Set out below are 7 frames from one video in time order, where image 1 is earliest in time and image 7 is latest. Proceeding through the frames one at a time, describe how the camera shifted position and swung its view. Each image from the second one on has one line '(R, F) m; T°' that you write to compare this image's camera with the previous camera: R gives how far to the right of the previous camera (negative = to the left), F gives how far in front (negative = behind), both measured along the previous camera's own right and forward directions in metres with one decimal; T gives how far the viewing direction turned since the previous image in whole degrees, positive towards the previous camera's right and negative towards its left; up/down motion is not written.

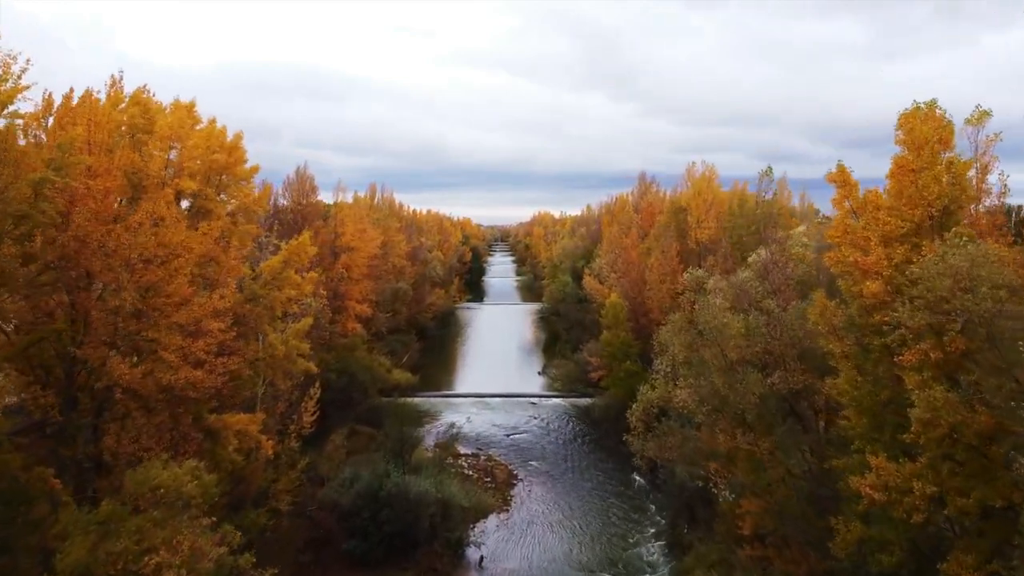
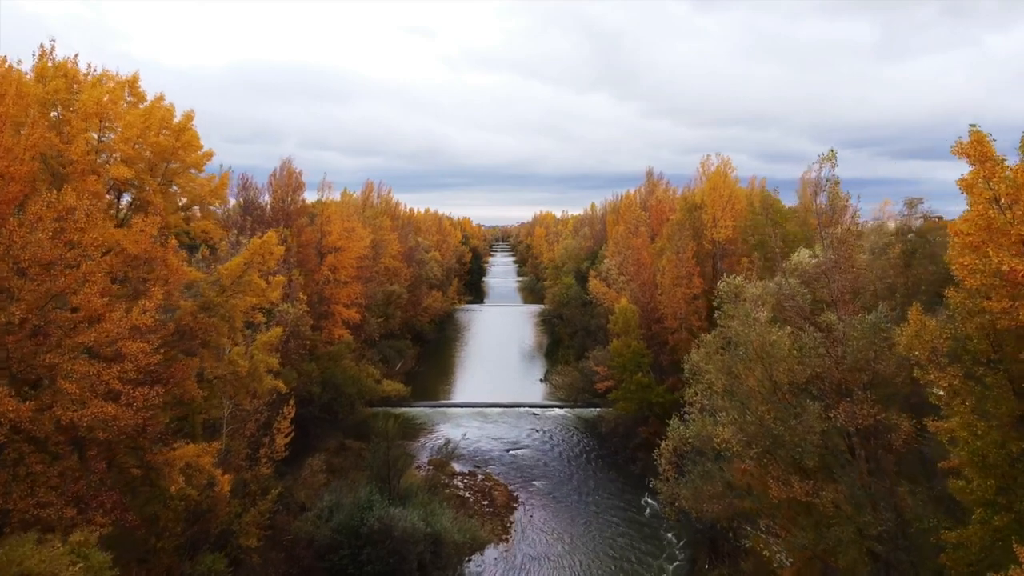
(0.0, +2.4) m; 0°
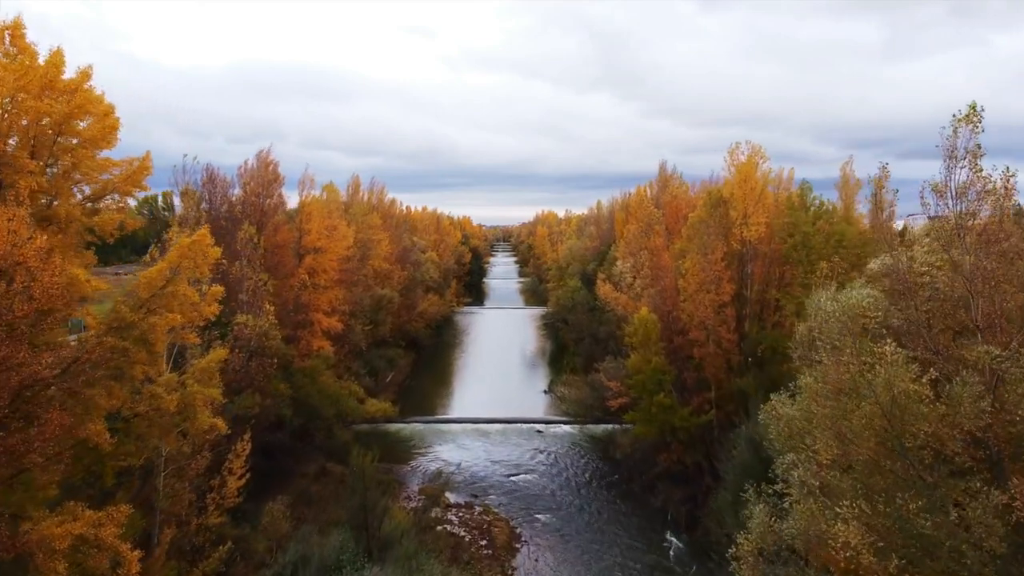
(-0.1, +3.3) m; 0°
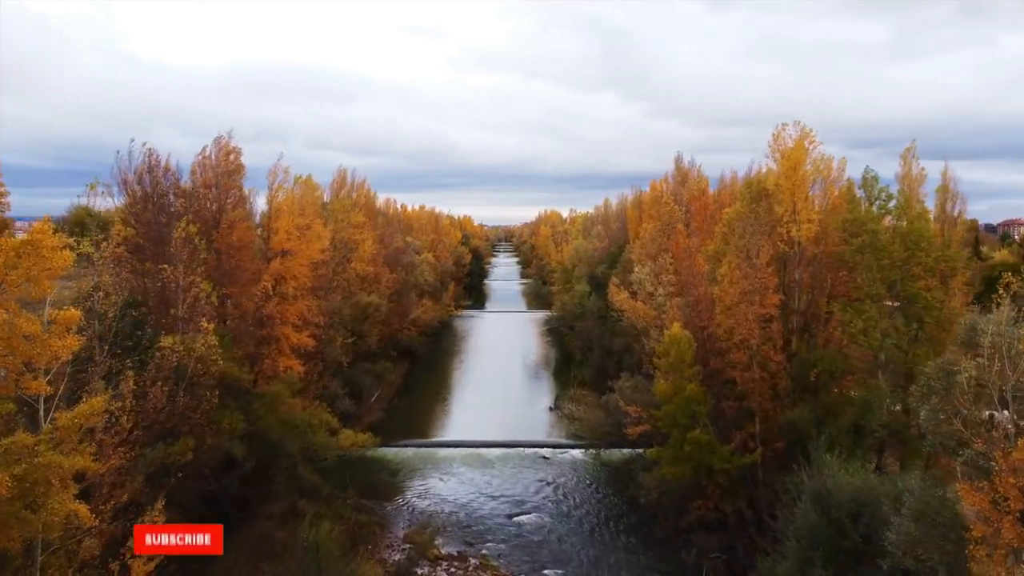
(0.0, +3.8) m; 0°
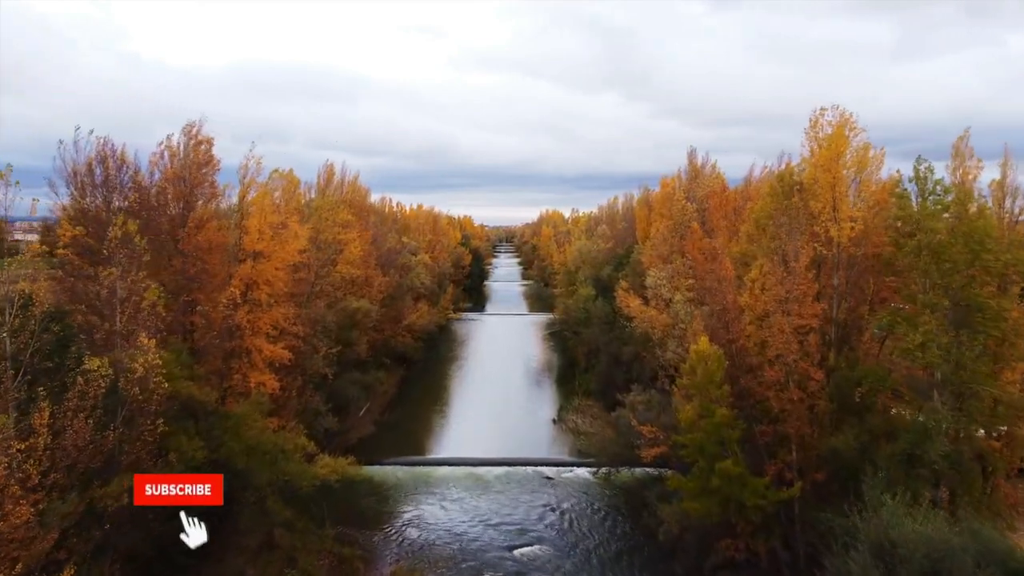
(0.0, +2.4) m; 0°
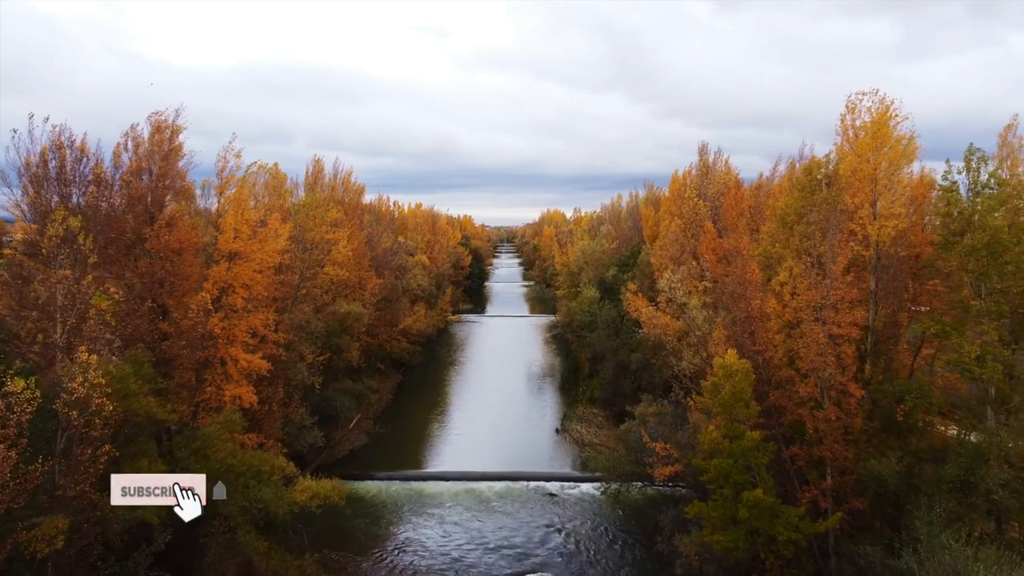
(0.0, +1.7) m; 0°
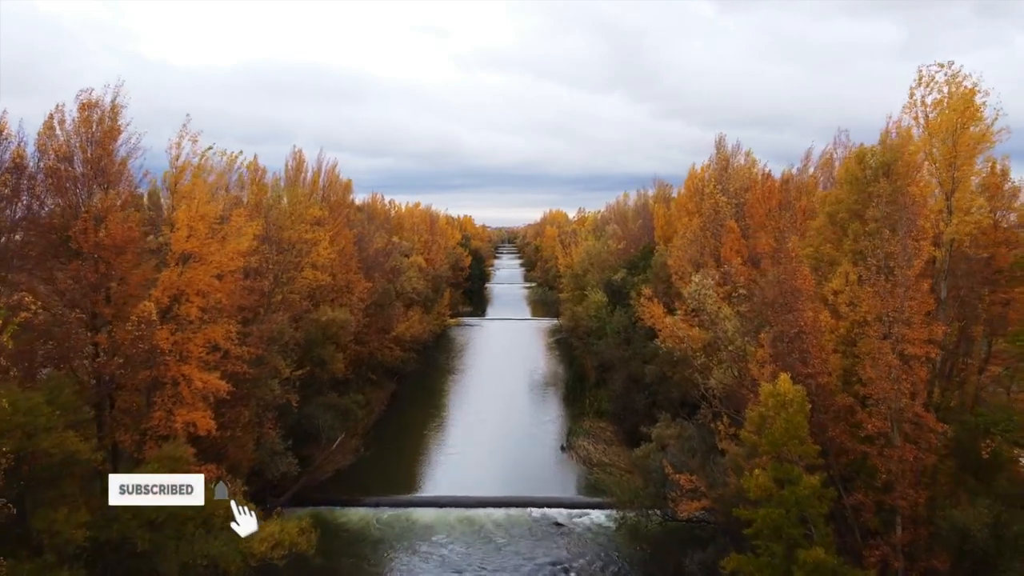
(0.0, +2.5) m; 0°
